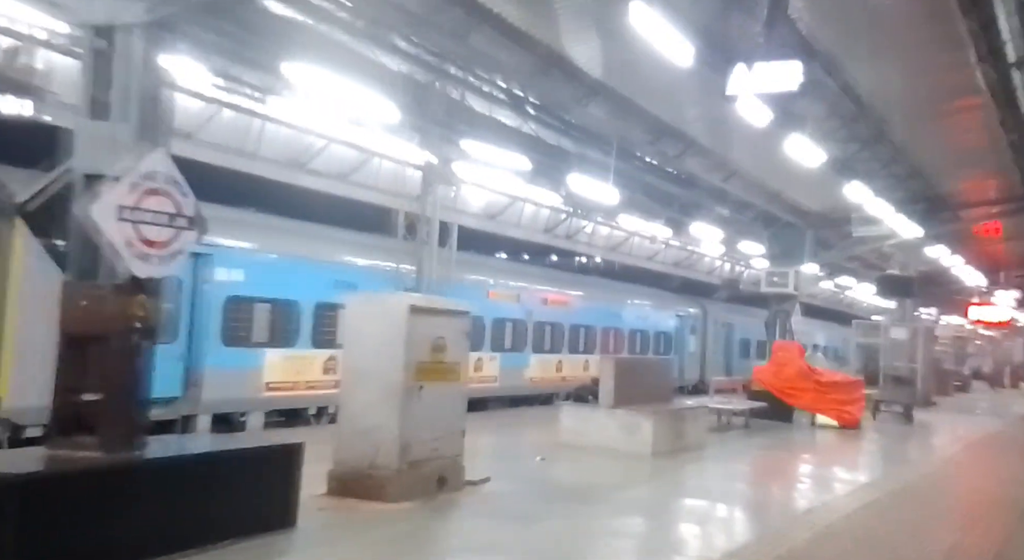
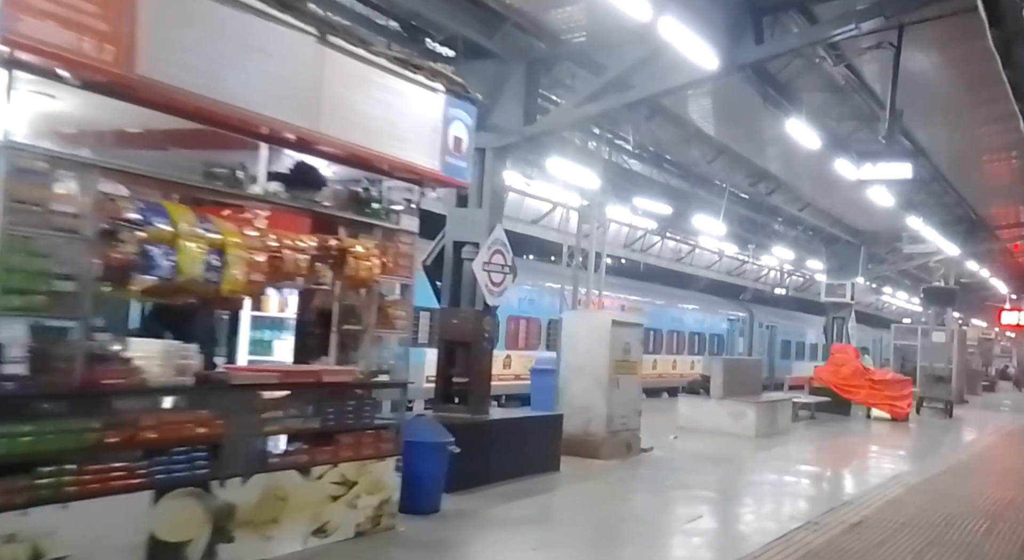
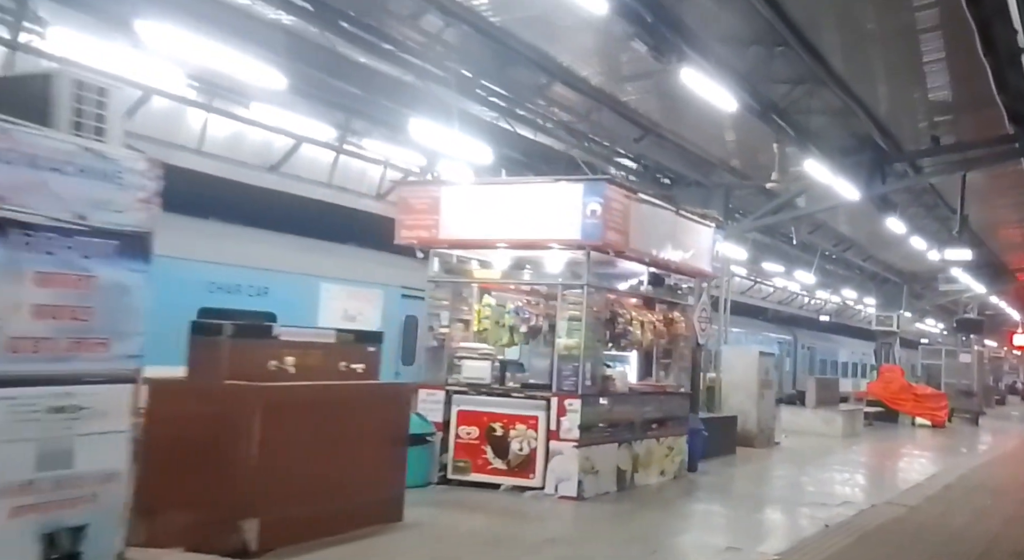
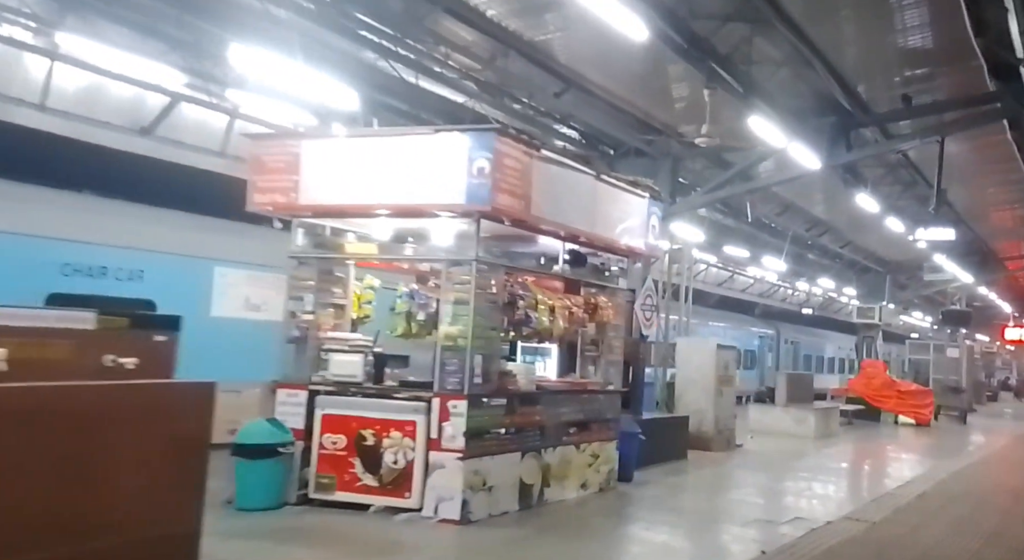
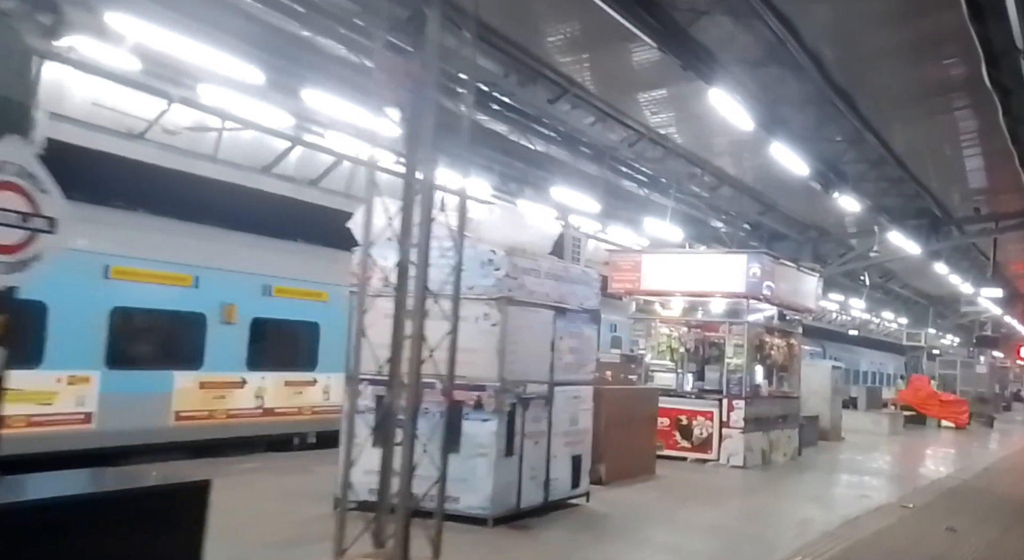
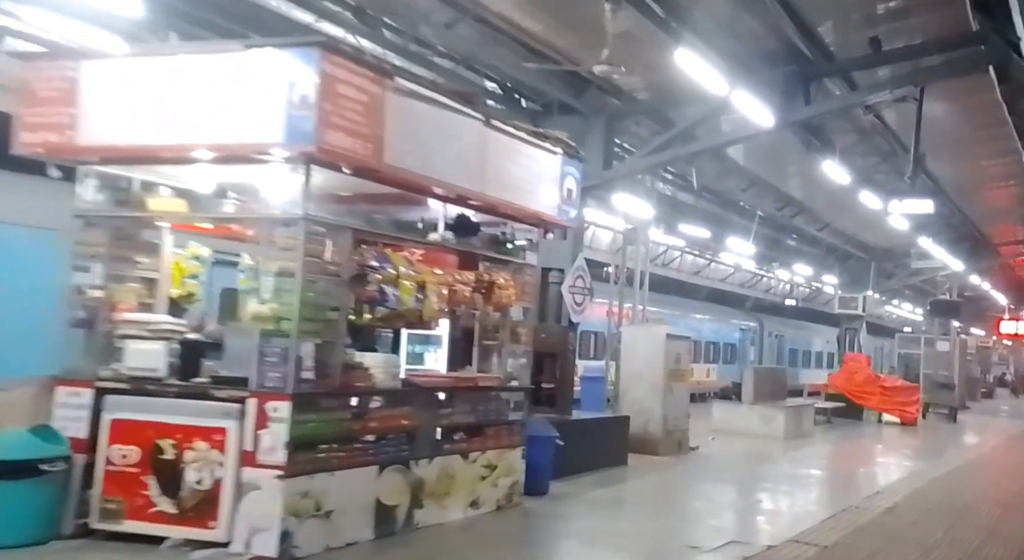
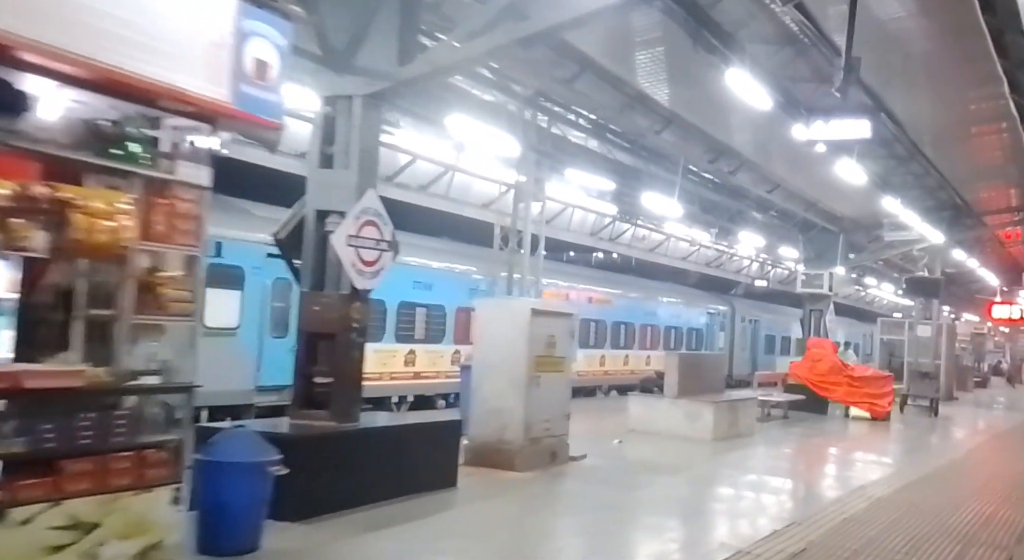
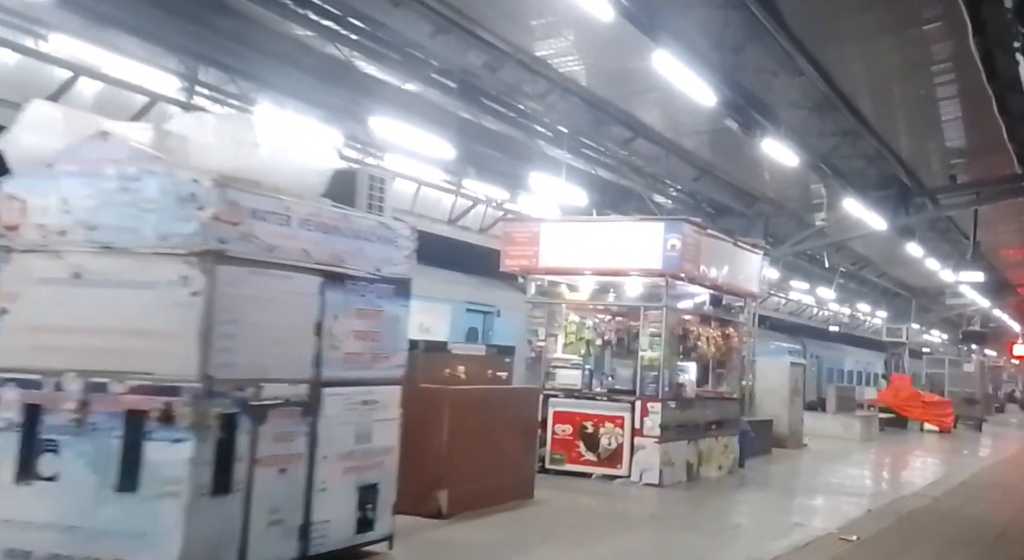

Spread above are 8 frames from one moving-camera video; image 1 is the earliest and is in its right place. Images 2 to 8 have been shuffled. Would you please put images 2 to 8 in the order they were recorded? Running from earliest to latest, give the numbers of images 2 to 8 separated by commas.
7, 2, 6, 4, 3, 8, 5
